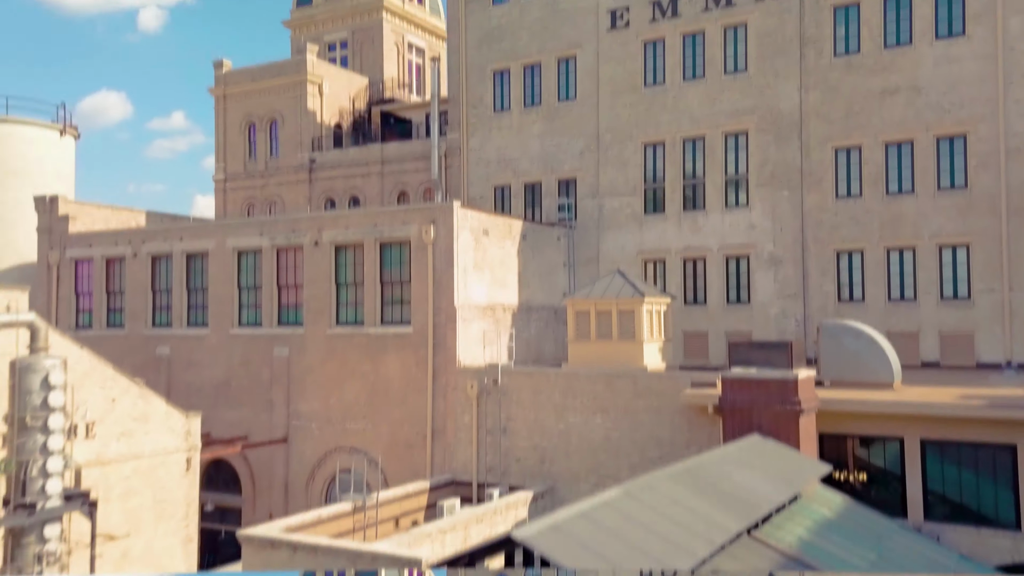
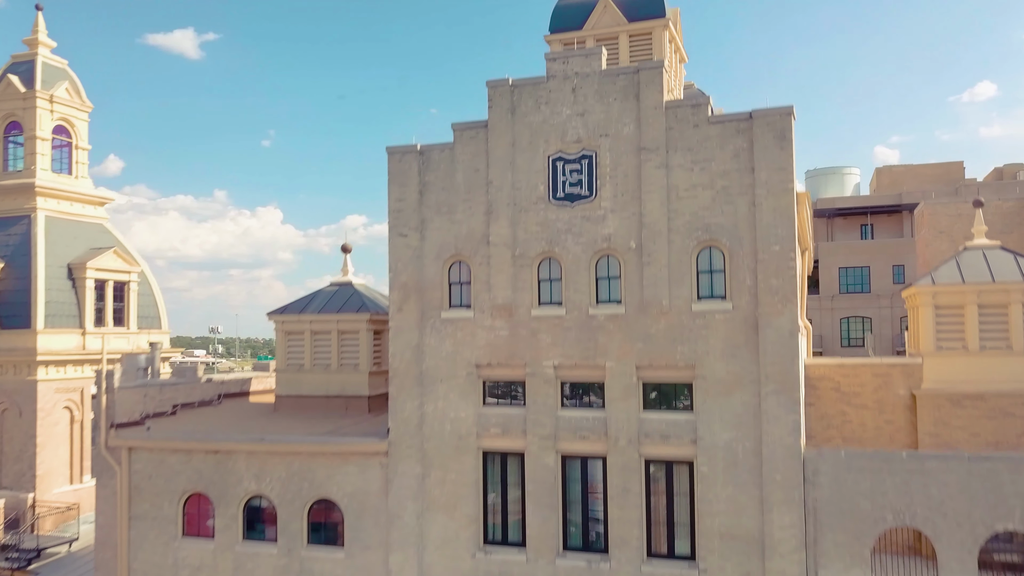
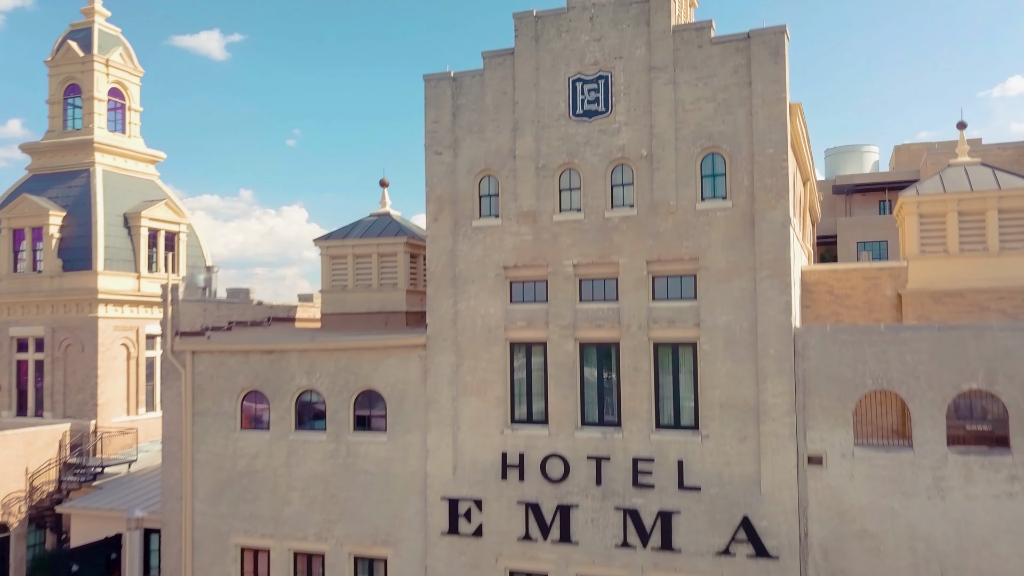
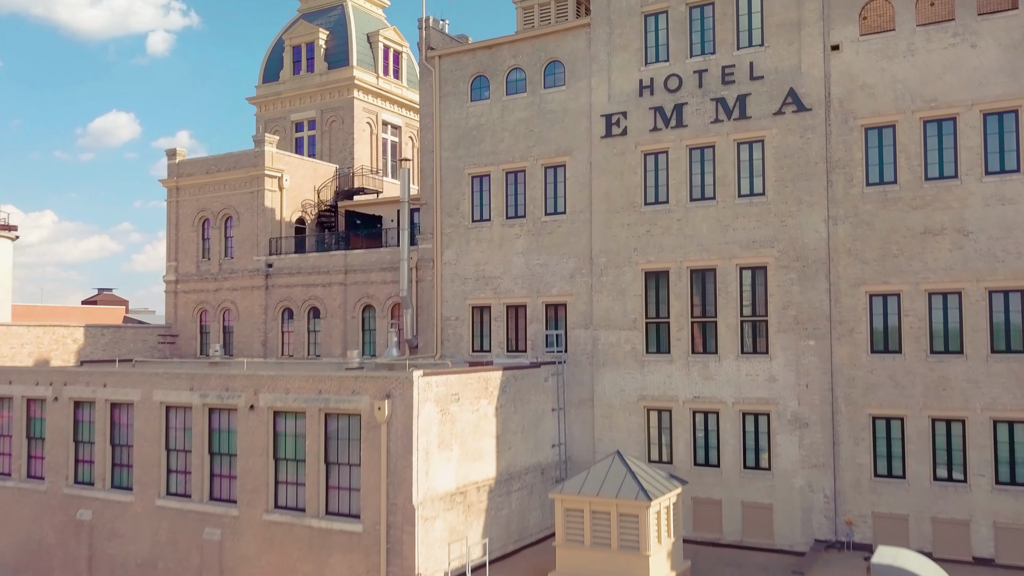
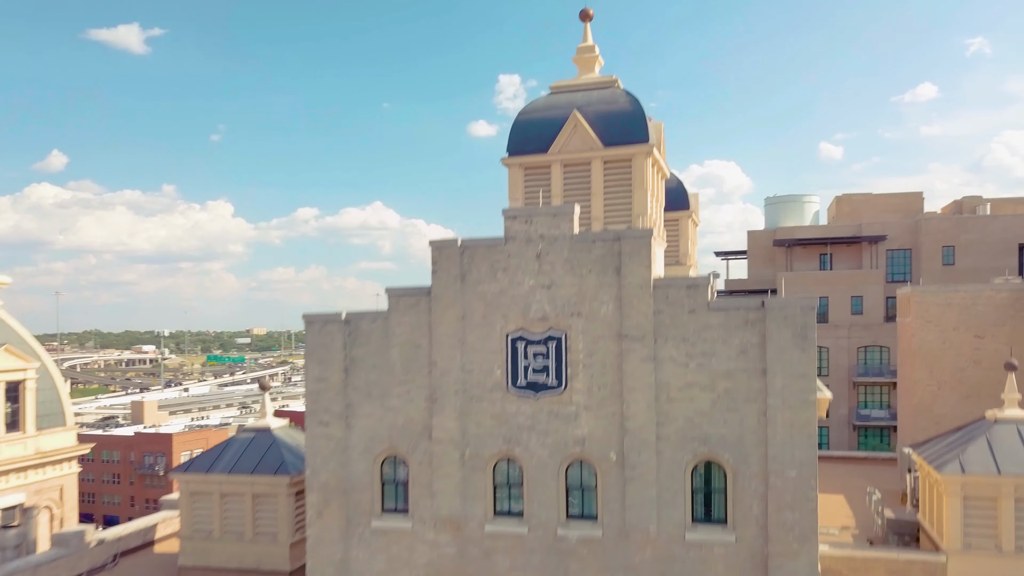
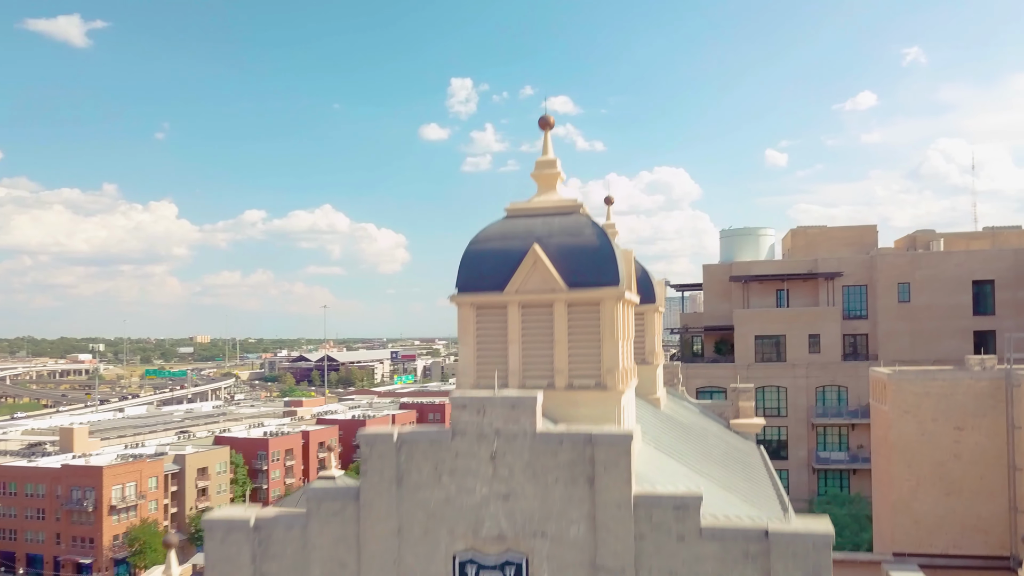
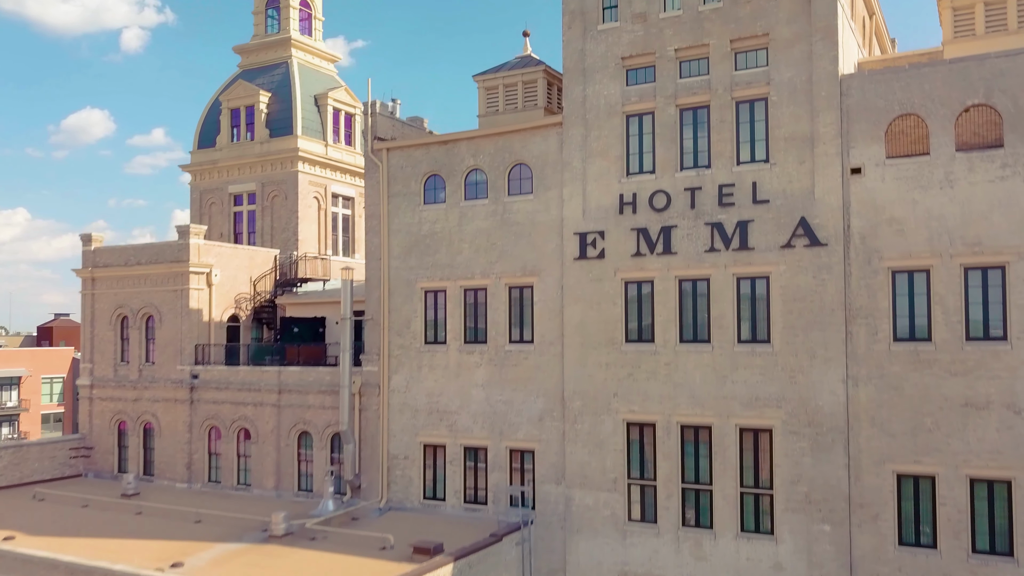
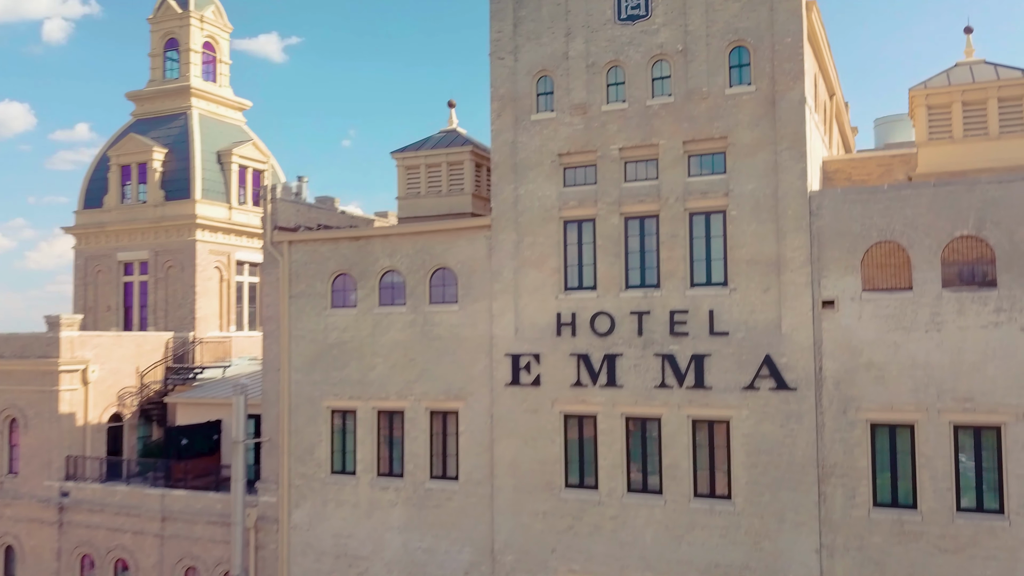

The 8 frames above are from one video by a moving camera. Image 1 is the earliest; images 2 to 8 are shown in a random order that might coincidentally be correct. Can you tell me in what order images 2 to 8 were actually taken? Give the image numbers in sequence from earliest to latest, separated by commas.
4, 7, 8, 3, 2, 5, 6
